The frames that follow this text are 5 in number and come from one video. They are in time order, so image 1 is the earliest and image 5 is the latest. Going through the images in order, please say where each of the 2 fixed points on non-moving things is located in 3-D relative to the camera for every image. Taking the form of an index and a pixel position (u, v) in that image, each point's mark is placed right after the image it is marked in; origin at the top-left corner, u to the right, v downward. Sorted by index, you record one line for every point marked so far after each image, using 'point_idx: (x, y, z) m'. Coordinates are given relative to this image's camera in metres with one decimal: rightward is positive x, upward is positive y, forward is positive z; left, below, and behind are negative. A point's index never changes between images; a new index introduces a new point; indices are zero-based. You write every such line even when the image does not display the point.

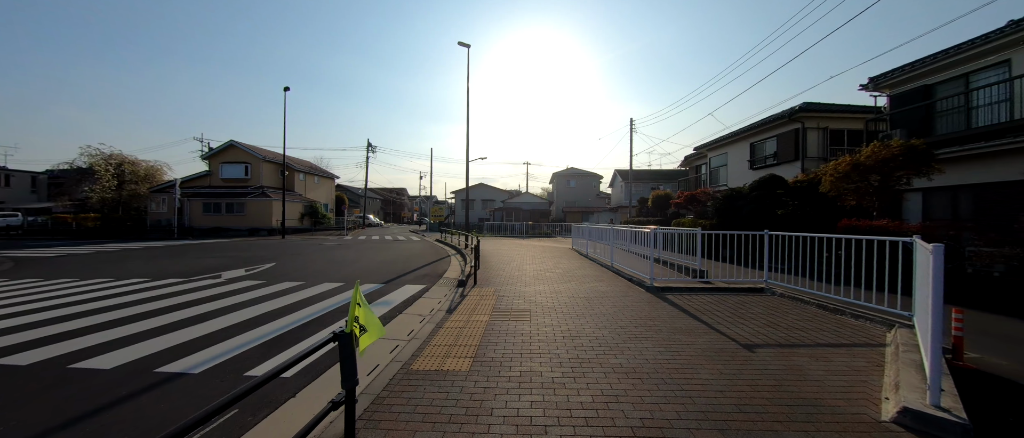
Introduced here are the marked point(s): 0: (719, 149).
0: (+11.4, +3.9, +17.4) m
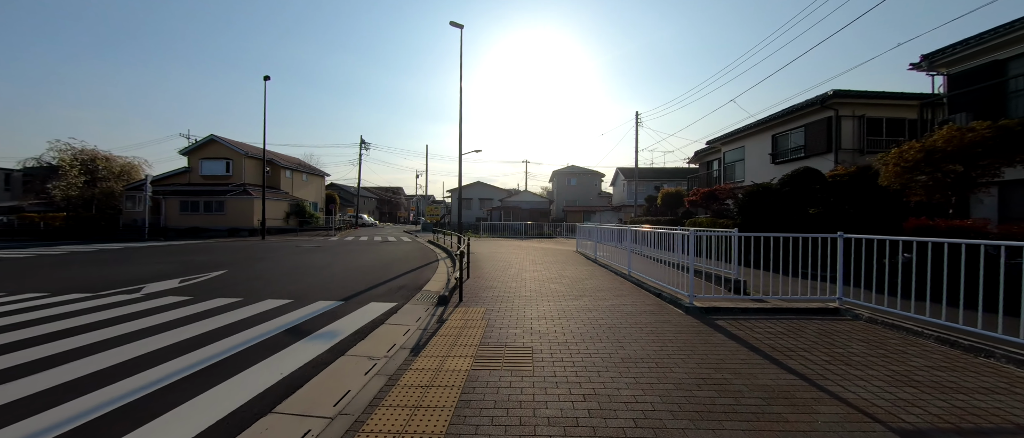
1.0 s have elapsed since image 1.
0: (+11.3, +3.9, +16.0) m
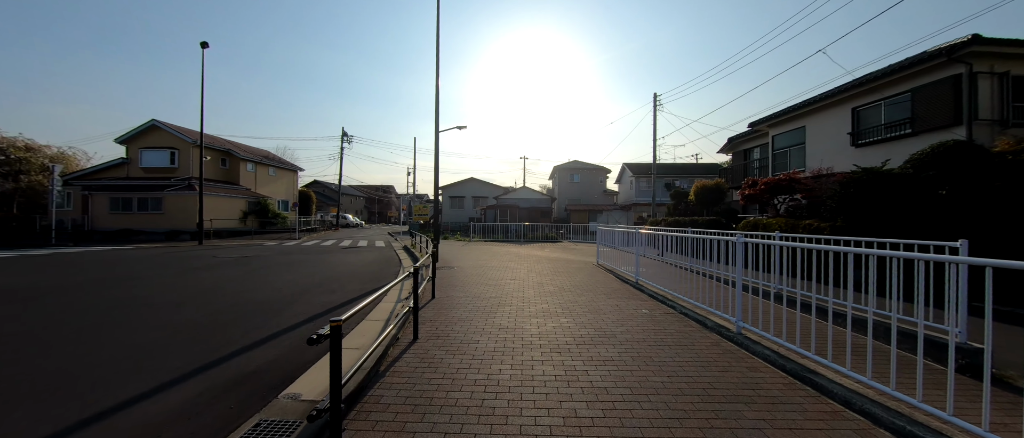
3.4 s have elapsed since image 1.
0: (+11.2, +3.9, +12.7) m
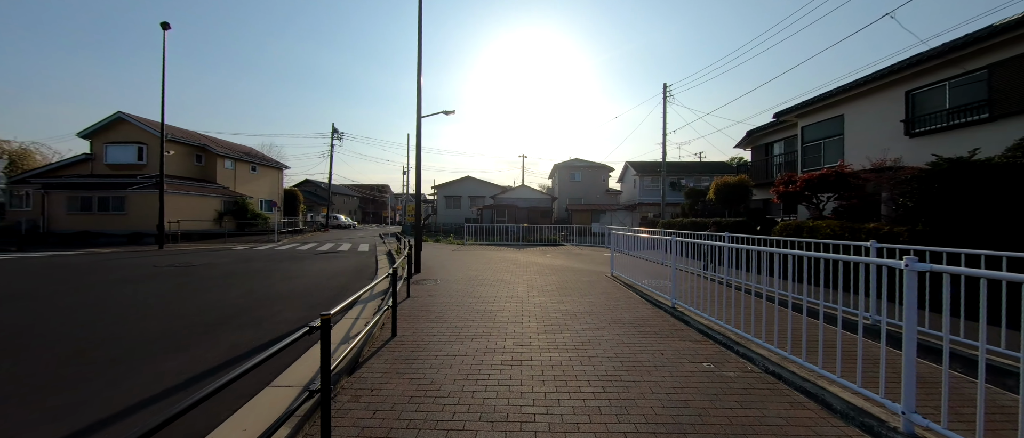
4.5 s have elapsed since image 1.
0: (+11.0, +3.8, +11.2) m
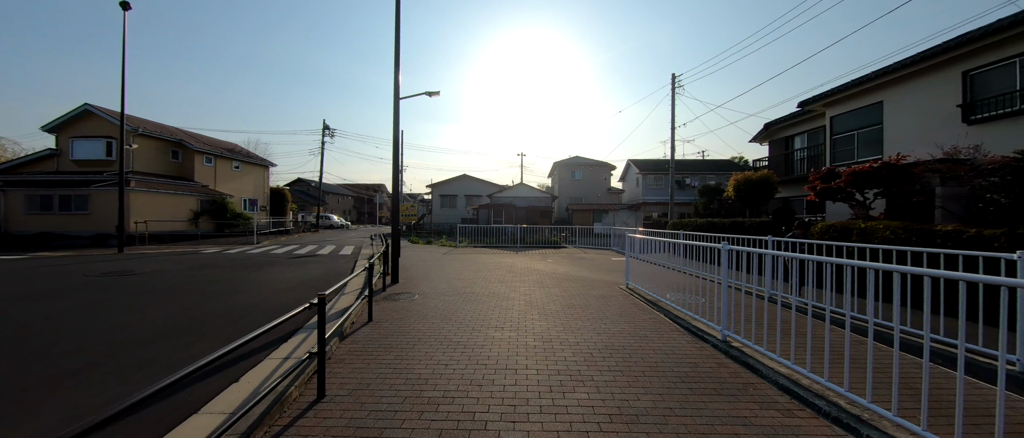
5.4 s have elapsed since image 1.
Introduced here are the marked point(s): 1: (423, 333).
0: (+10.9, +3.8, +10.0) m
1: (-1.1, -1.6, +4.0) m
